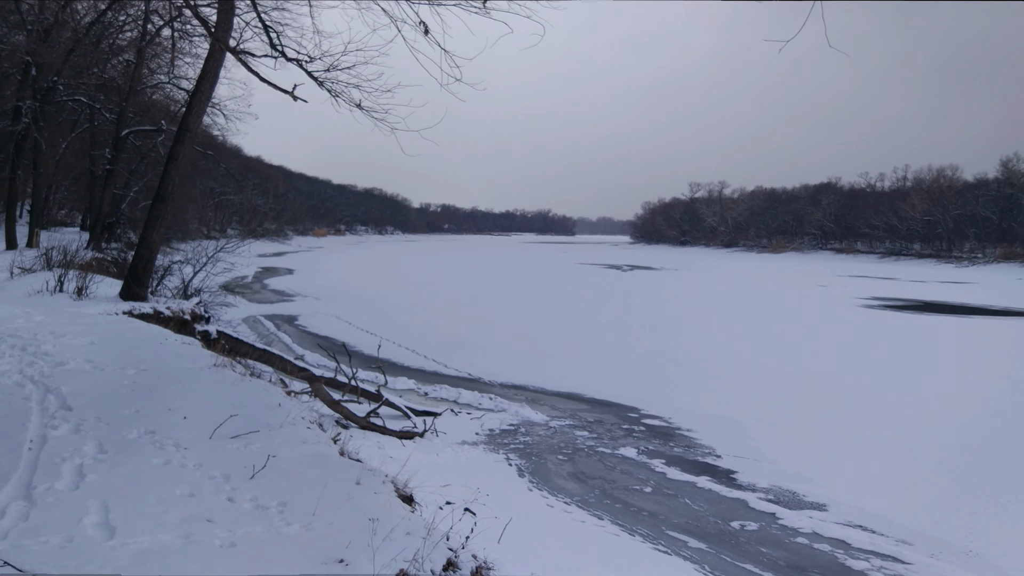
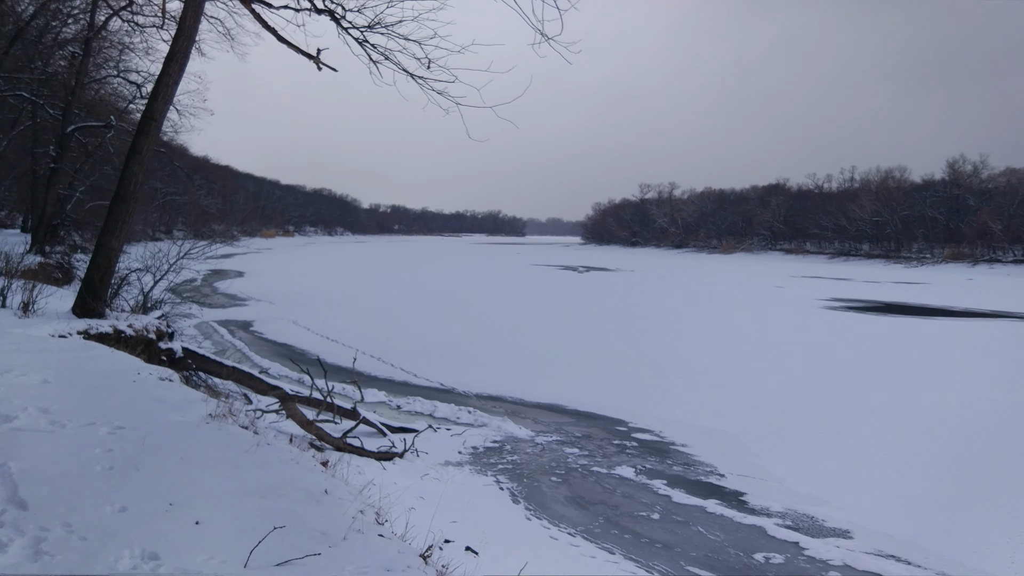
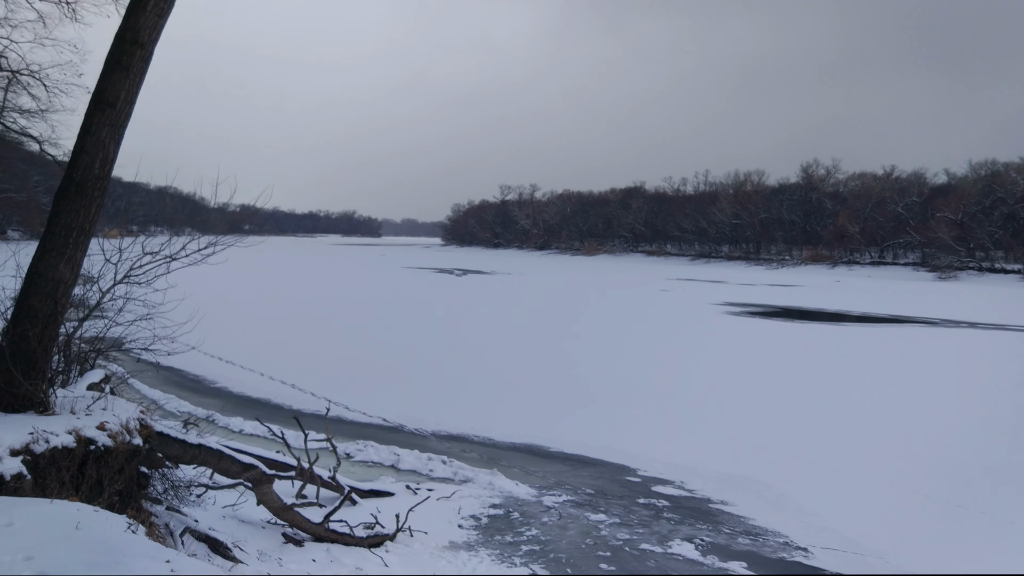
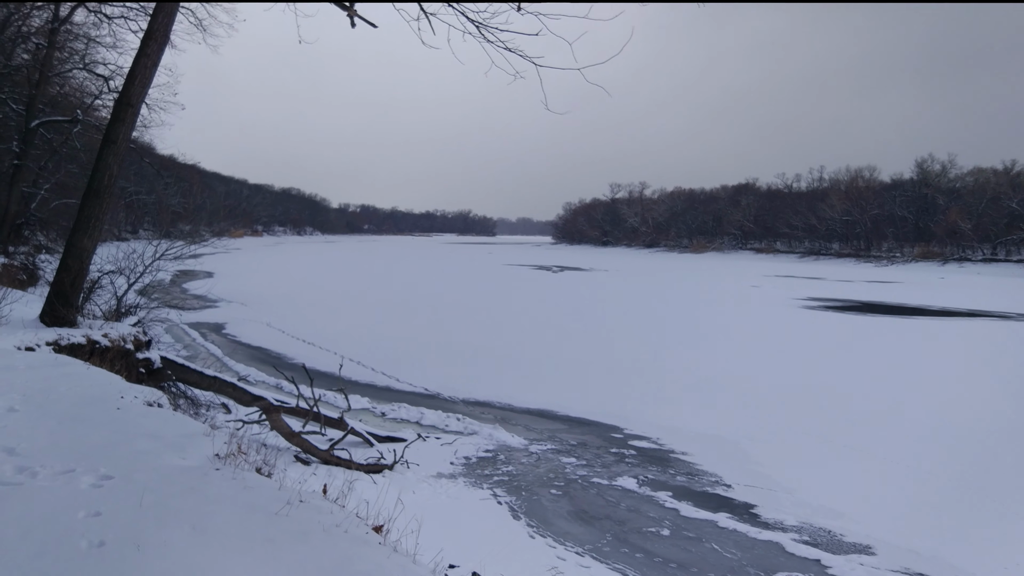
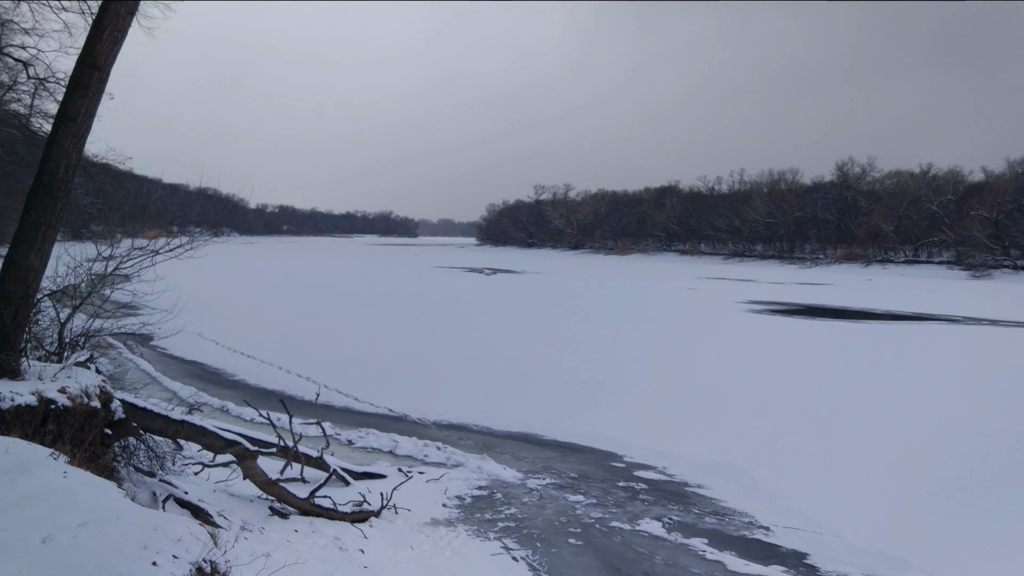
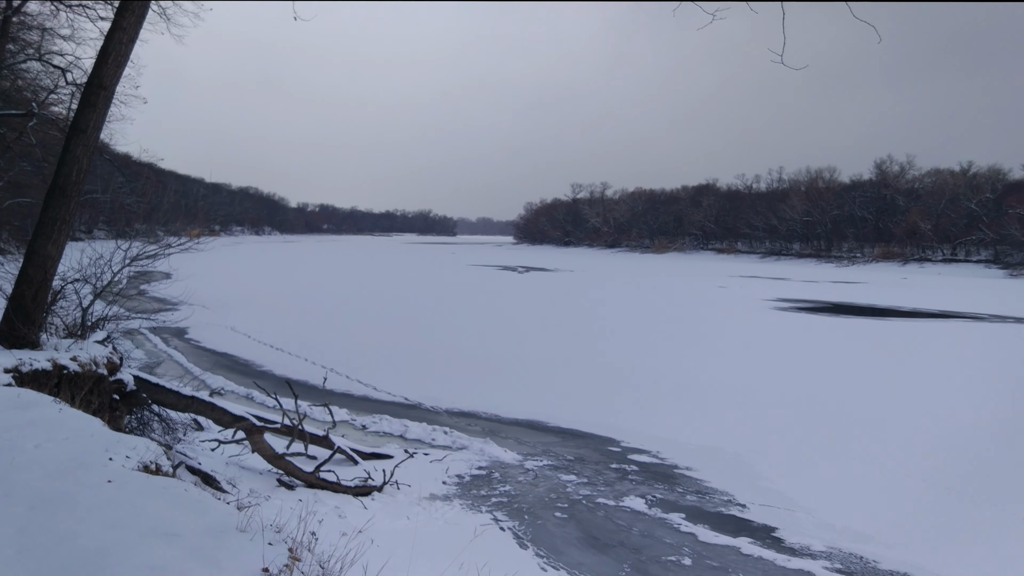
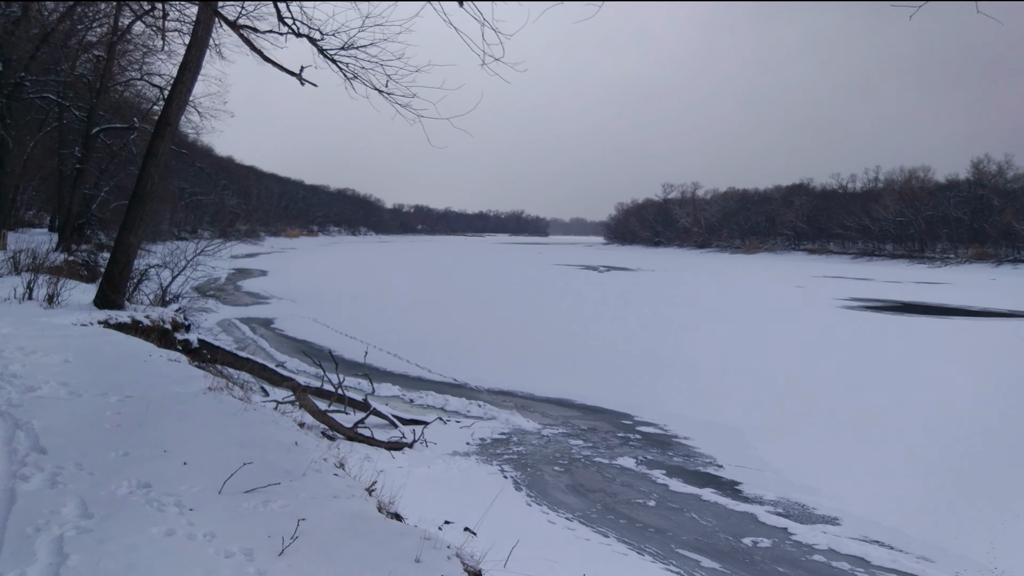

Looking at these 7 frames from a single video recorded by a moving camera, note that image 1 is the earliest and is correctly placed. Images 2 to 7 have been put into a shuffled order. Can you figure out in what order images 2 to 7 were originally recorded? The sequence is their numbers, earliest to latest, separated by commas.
7, 2, 4, 6, 5, 3
